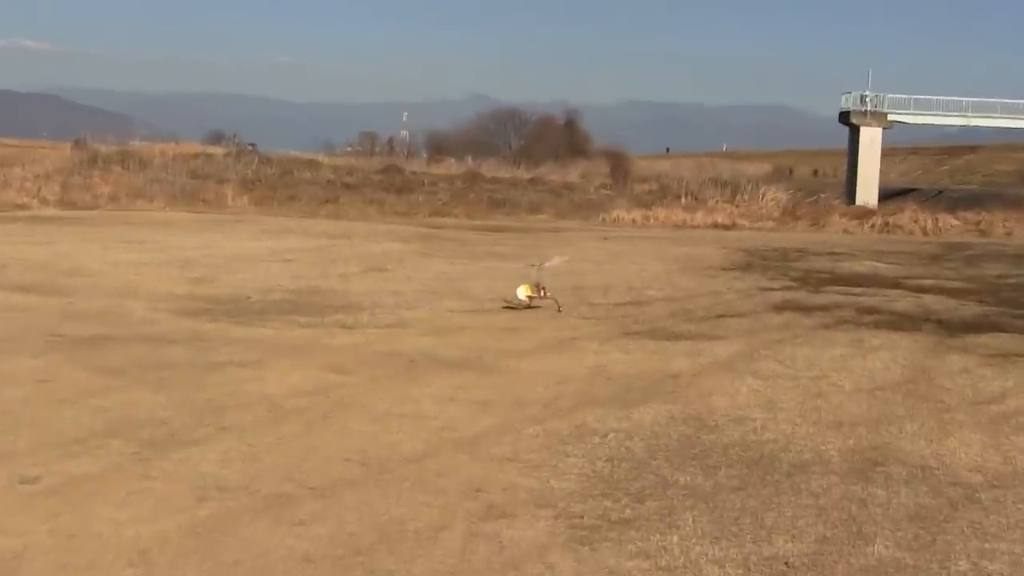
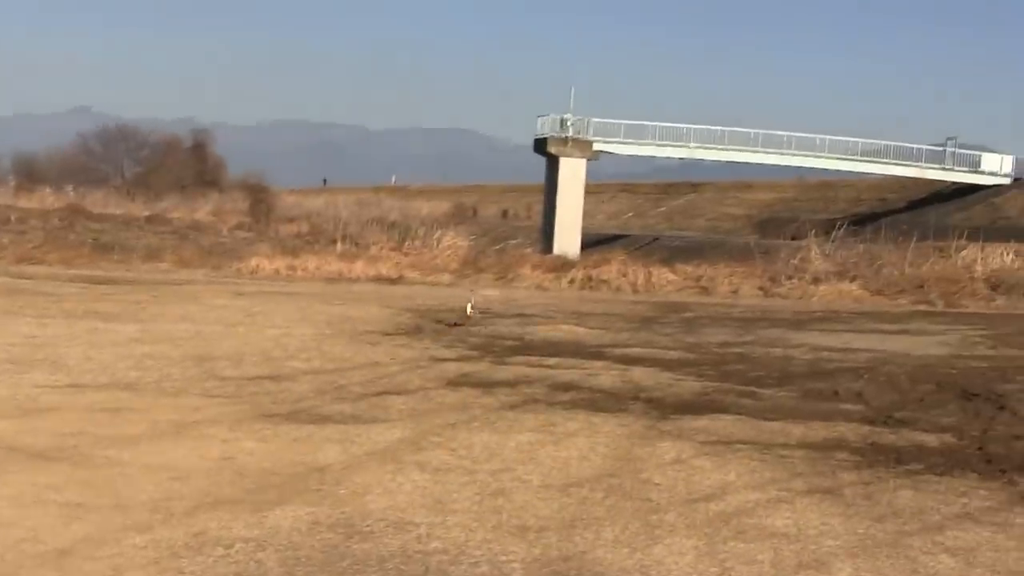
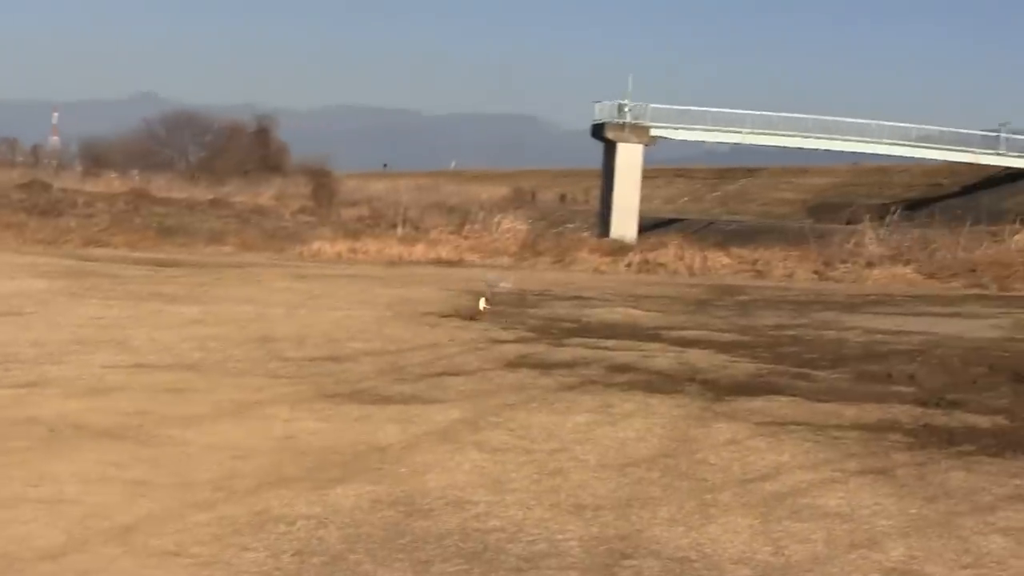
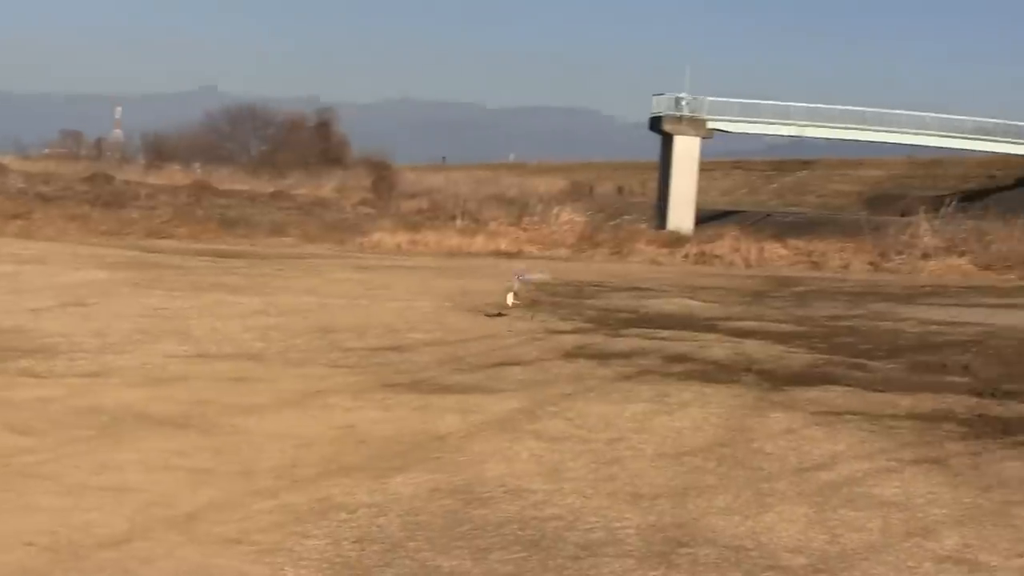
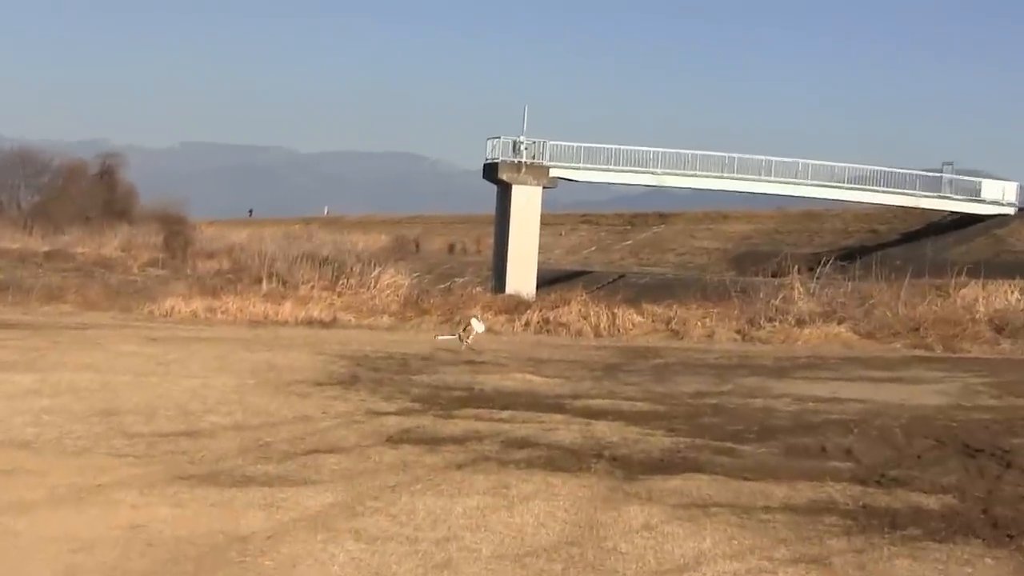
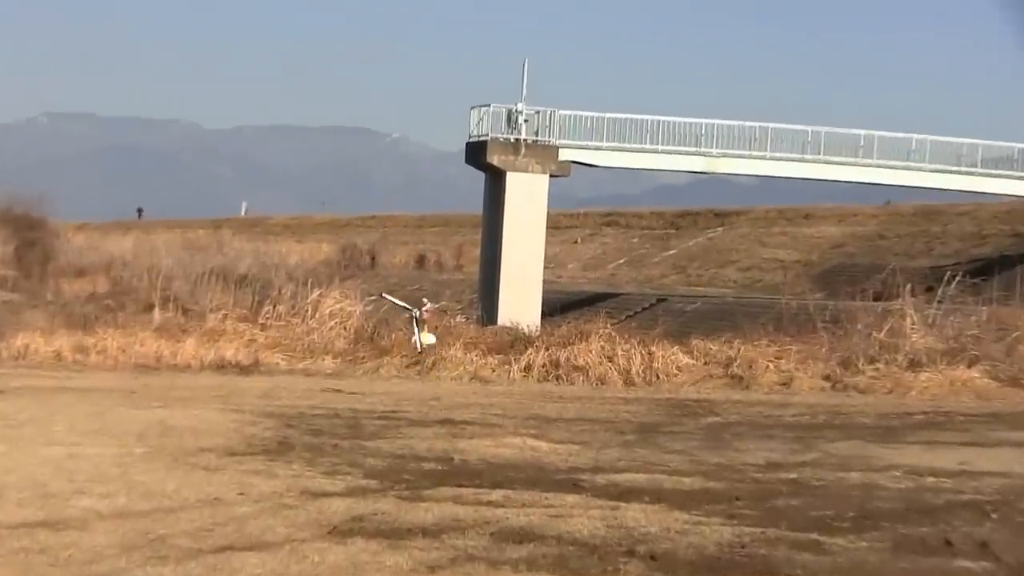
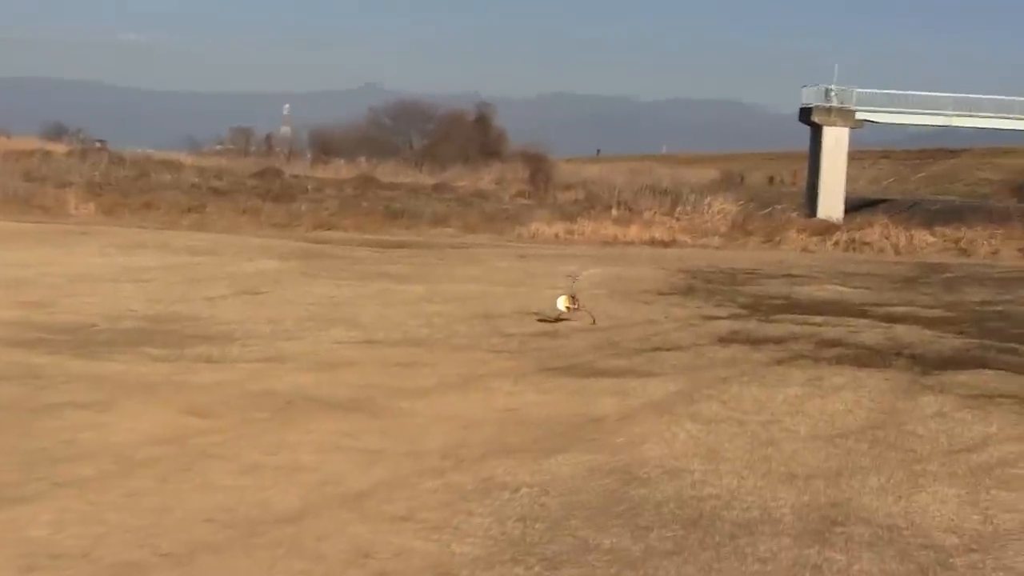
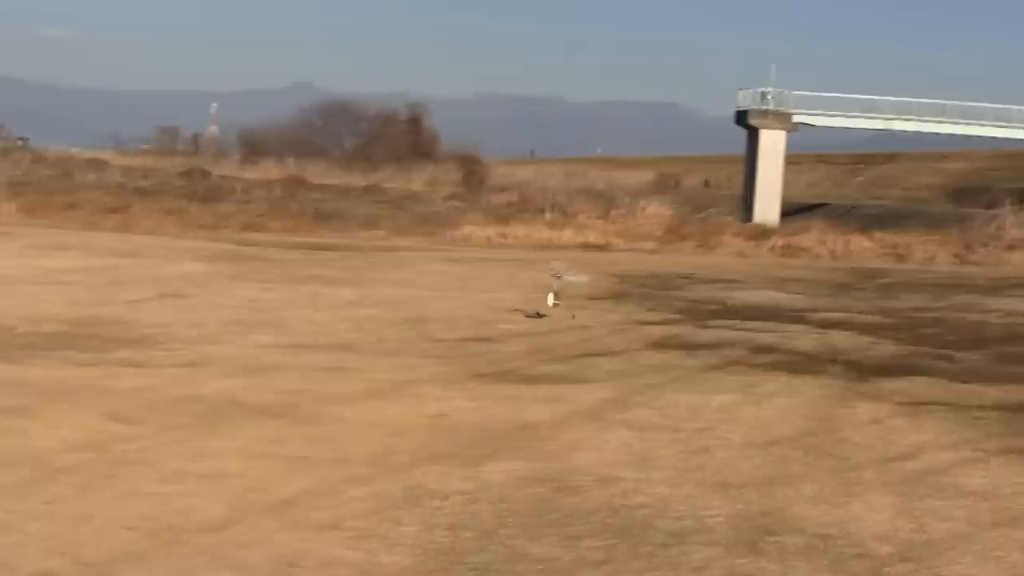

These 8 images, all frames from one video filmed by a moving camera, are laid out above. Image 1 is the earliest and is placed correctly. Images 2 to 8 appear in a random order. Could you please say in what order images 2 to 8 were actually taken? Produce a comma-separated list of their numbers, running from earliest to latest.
7, 8, 4, 3, 2, 5, 6
